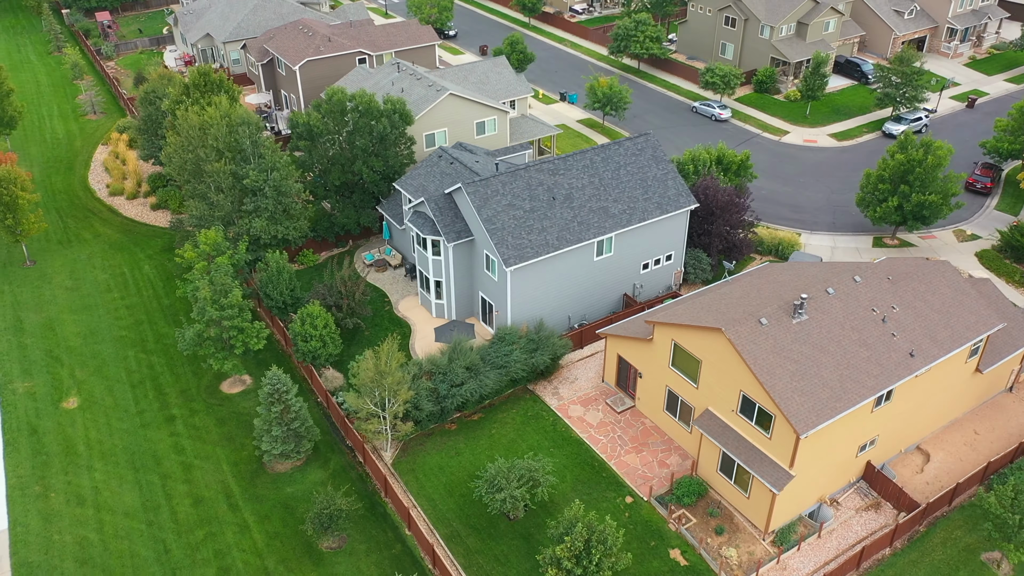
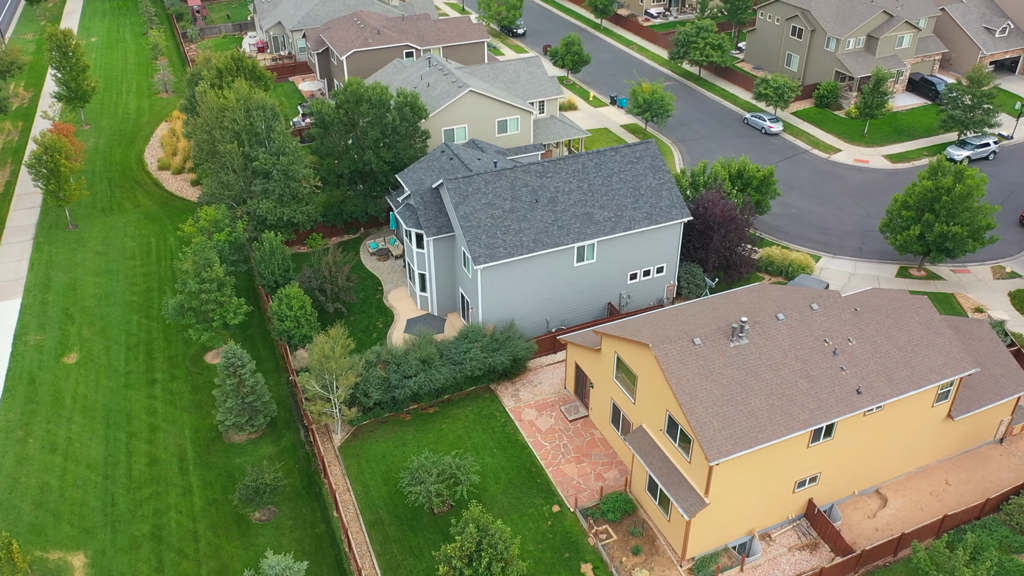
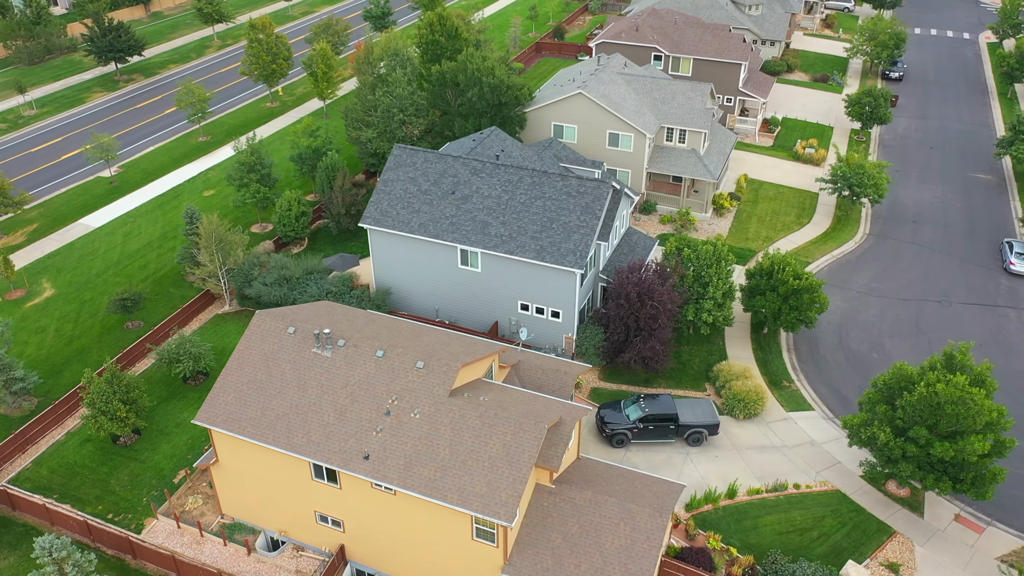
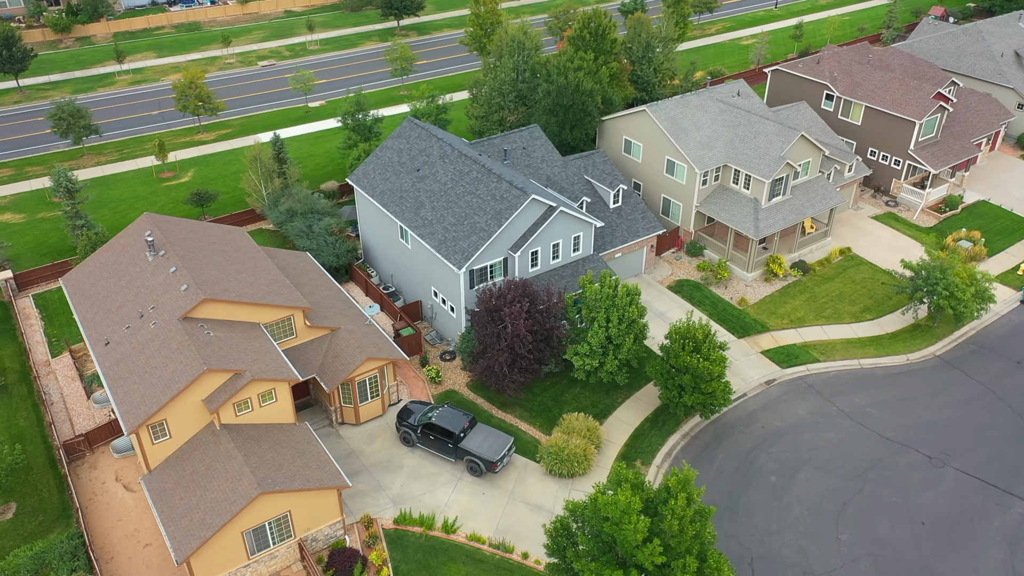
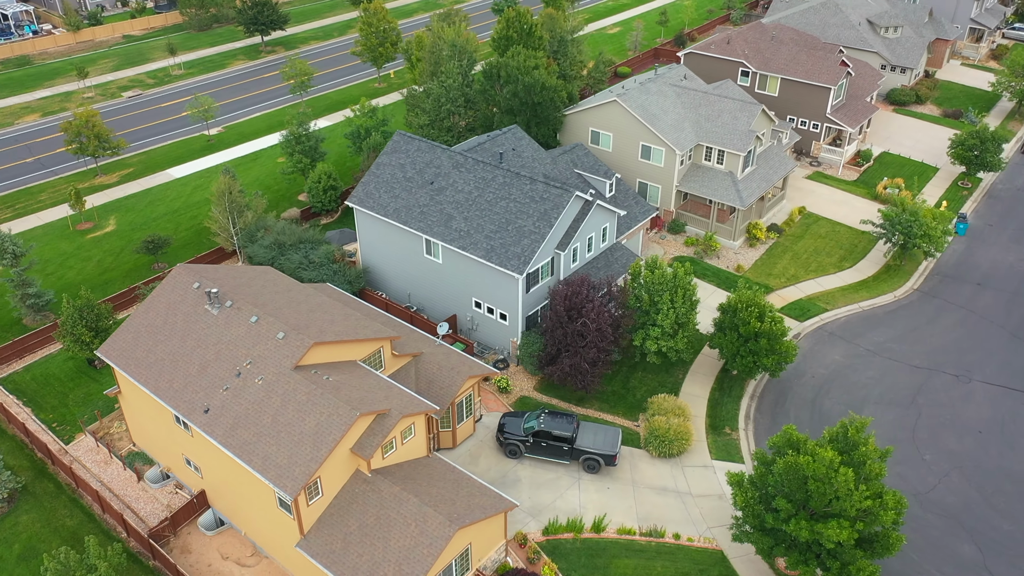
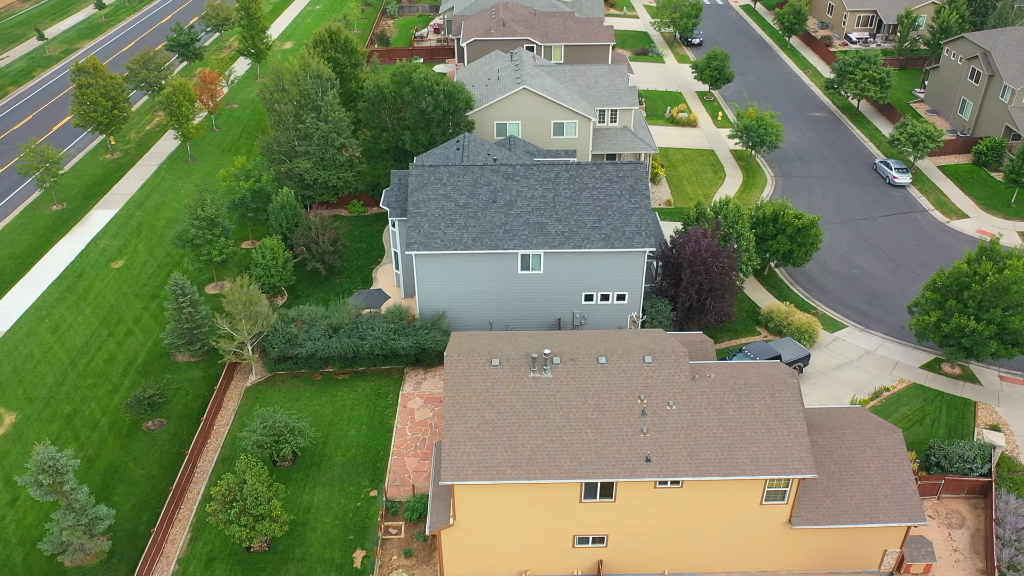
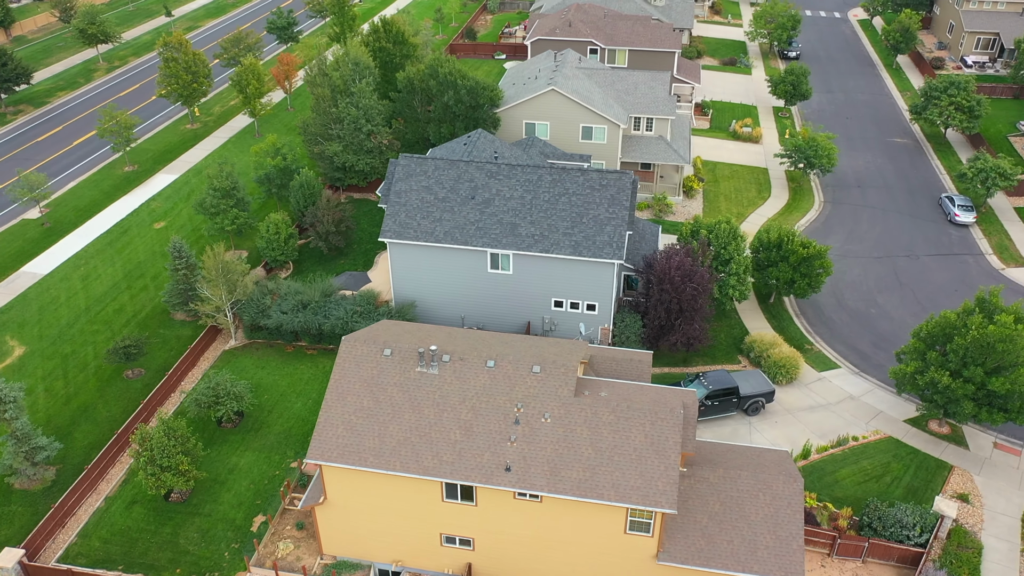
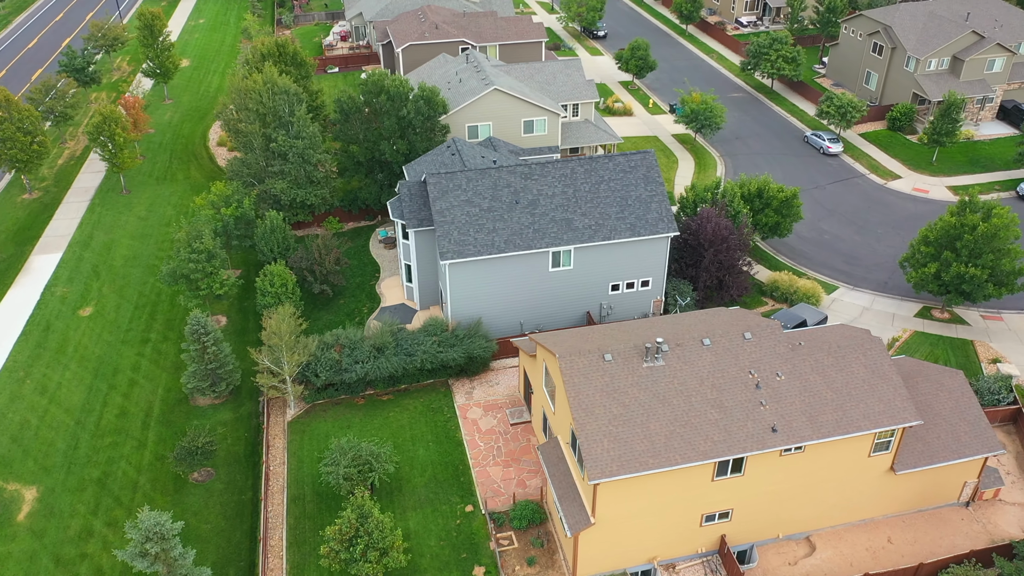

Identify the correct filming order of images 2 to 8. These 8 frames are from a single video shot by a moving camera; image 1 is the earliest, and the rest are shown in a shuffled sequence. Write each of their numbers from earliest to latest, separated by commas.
2, 8, 6, 7, 3, 5, 4
